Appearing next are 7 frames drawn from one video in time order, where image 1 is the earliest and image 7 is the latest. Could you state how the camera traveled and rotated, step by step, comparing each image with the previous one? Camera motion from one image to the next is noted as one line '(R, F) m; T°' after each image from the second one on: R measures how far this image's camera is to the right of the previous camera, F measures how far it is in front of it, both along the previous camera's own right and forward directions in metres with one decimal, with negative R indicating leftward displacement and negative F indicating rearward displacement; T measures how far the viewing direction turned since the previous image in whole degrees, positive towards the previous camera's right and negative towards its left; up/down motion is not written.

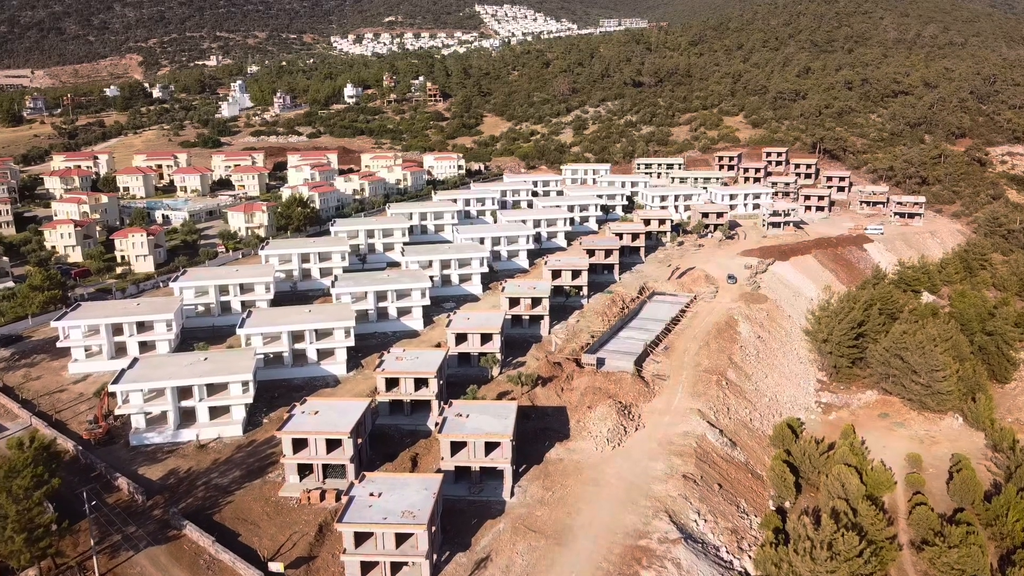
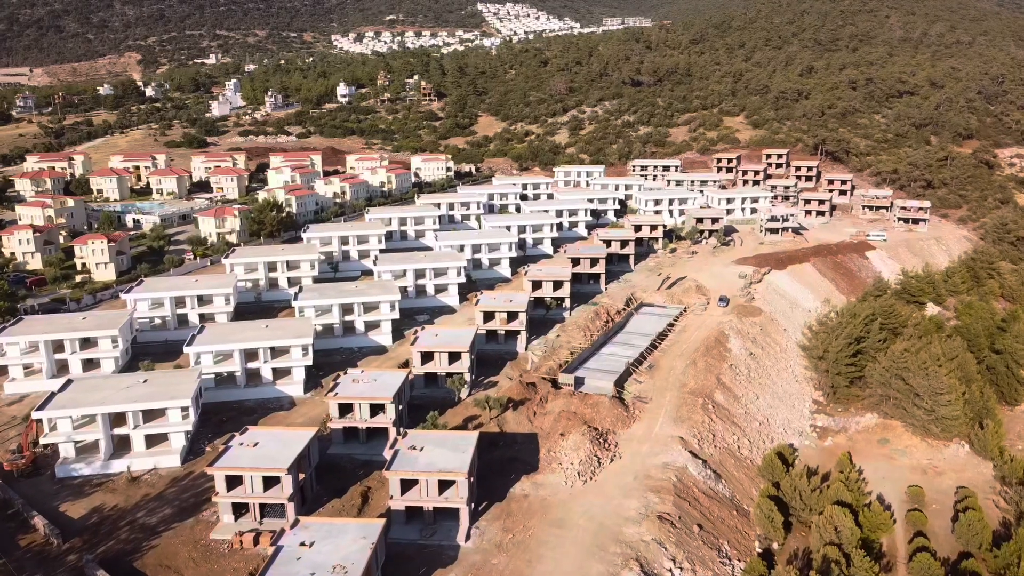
(+1.8, +3.3) m; 0°
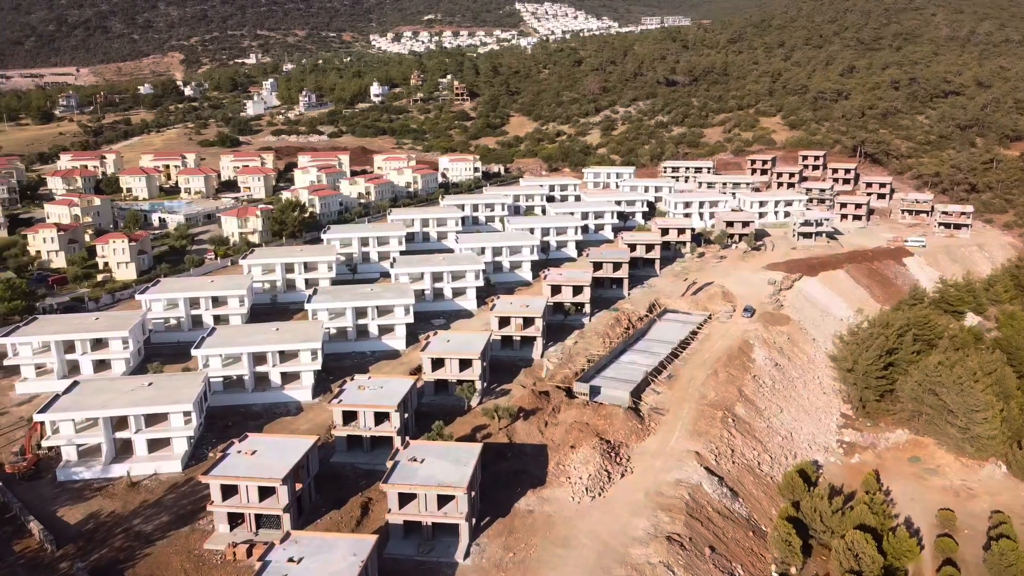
(+1.2, +1.2) m; -3°
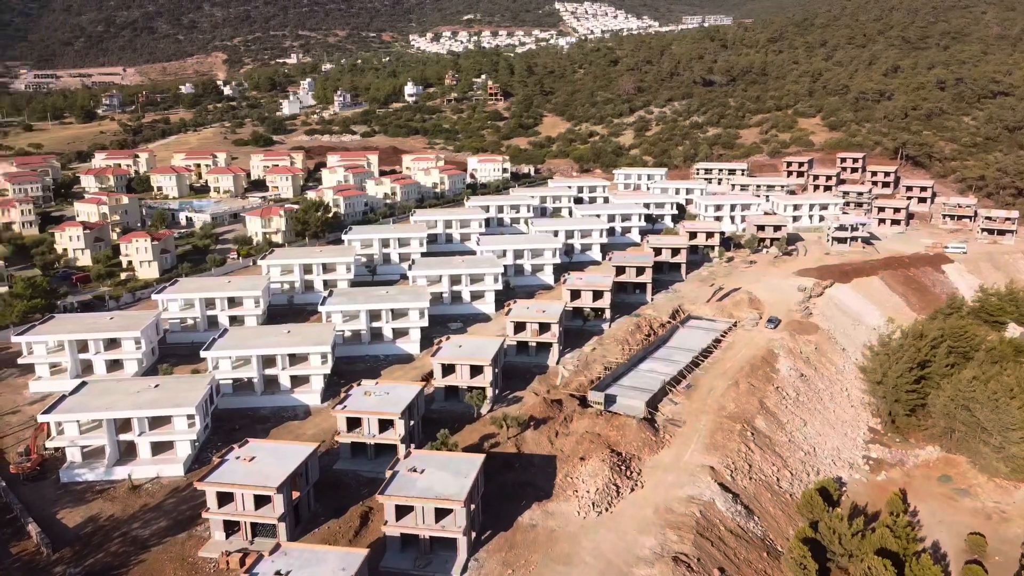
(+1.2, +1.0) m; -3°
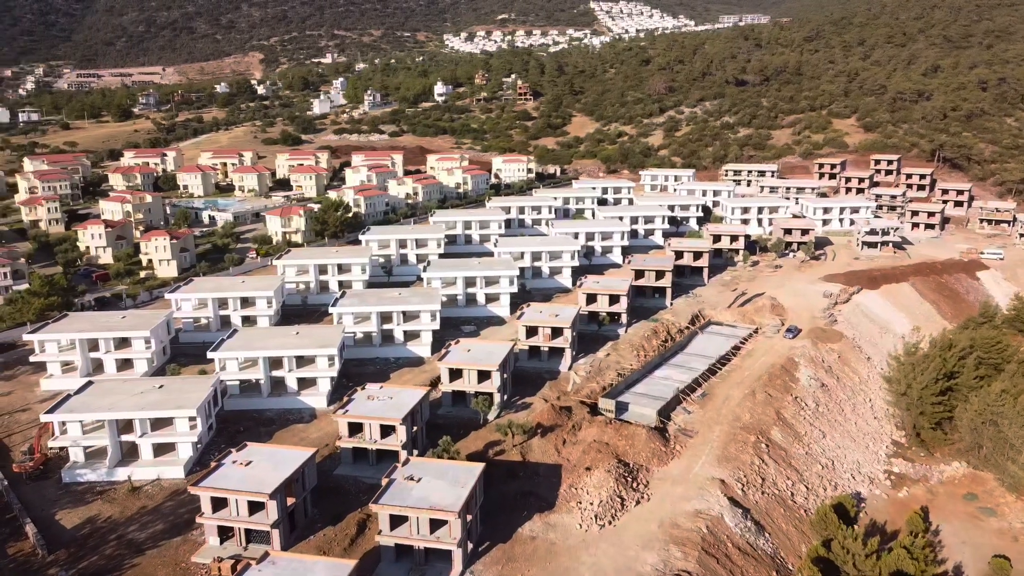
(+1.2, +0.8) m; -2°
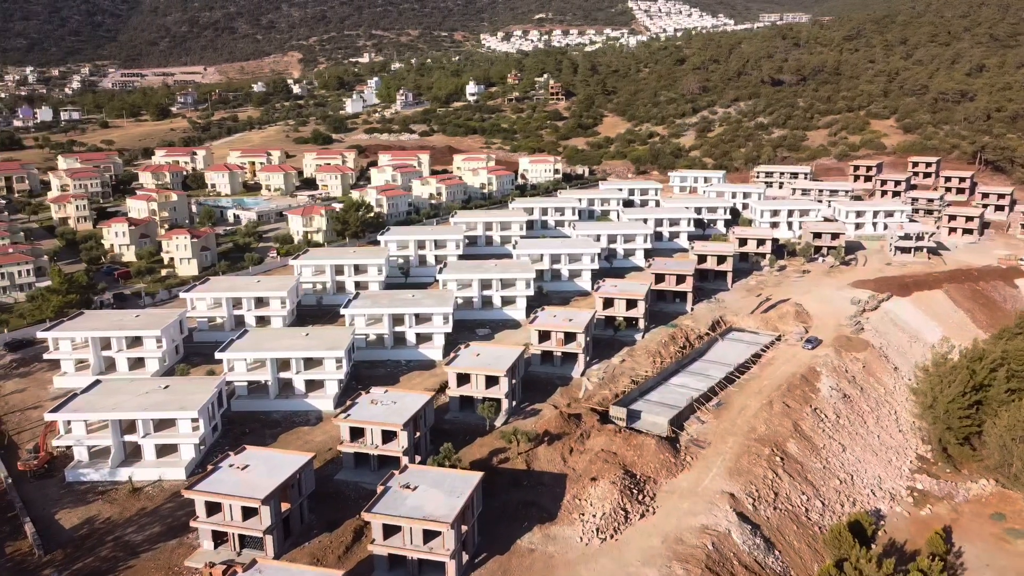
(+1.3, +0.8) m; -3°
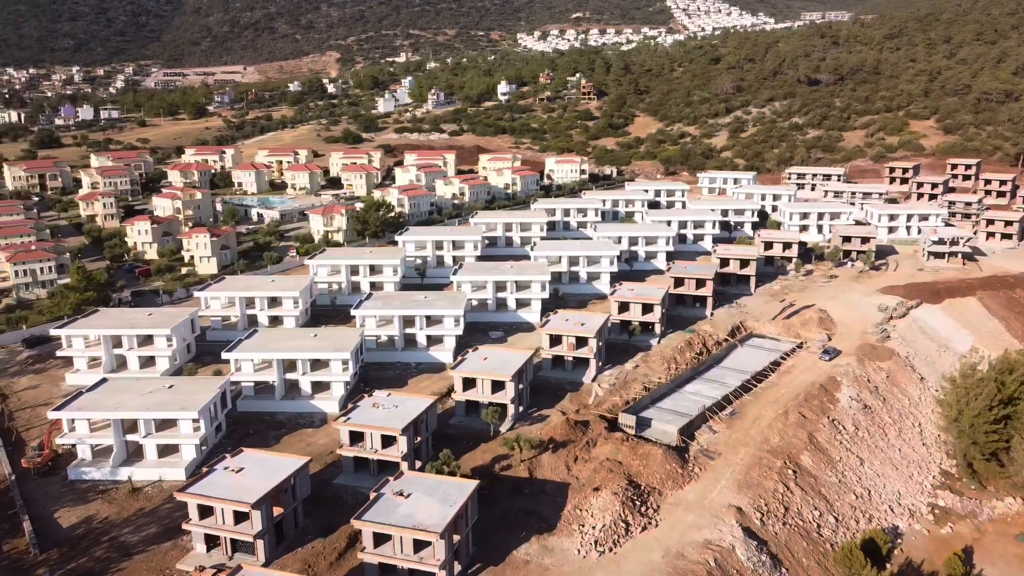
(+1.3, +0.7) m; -3°
